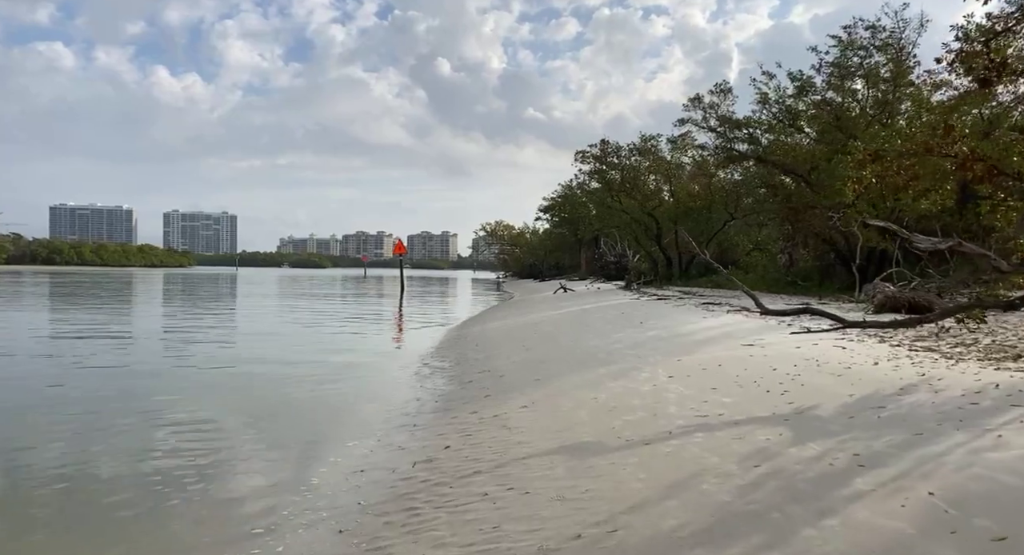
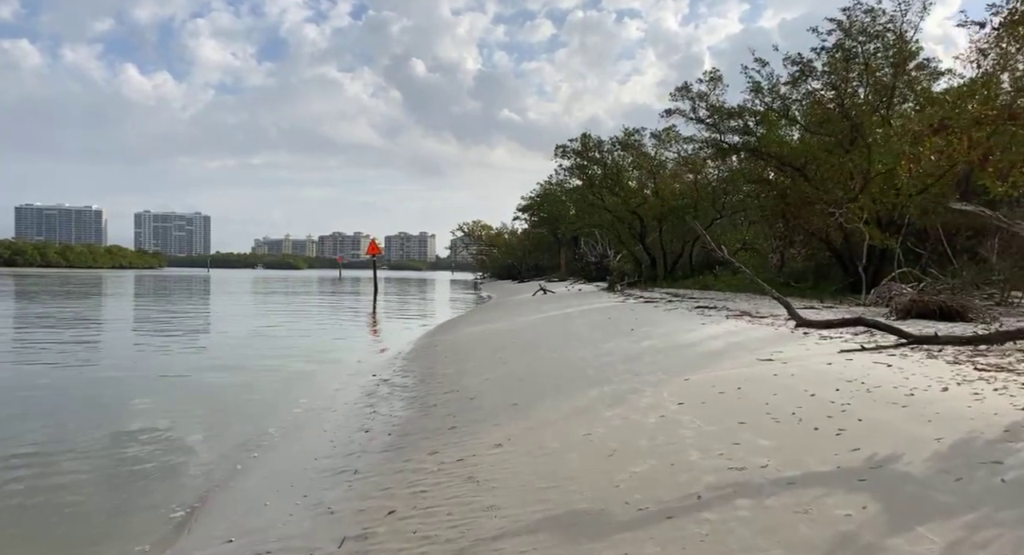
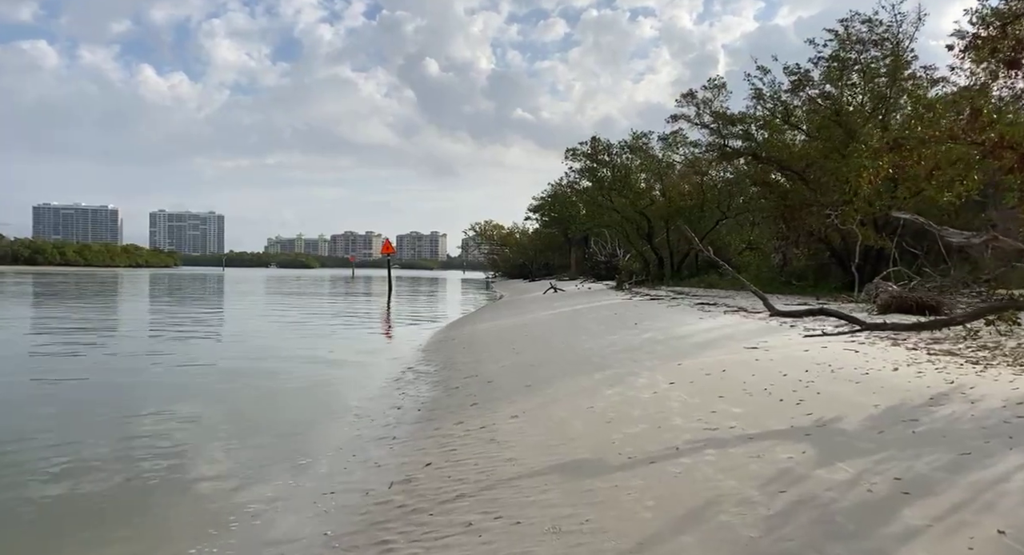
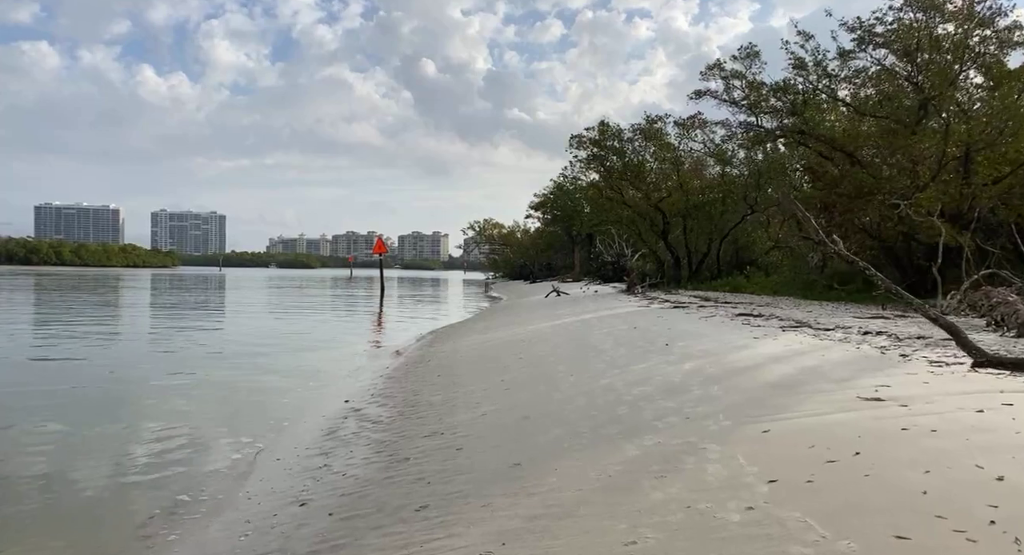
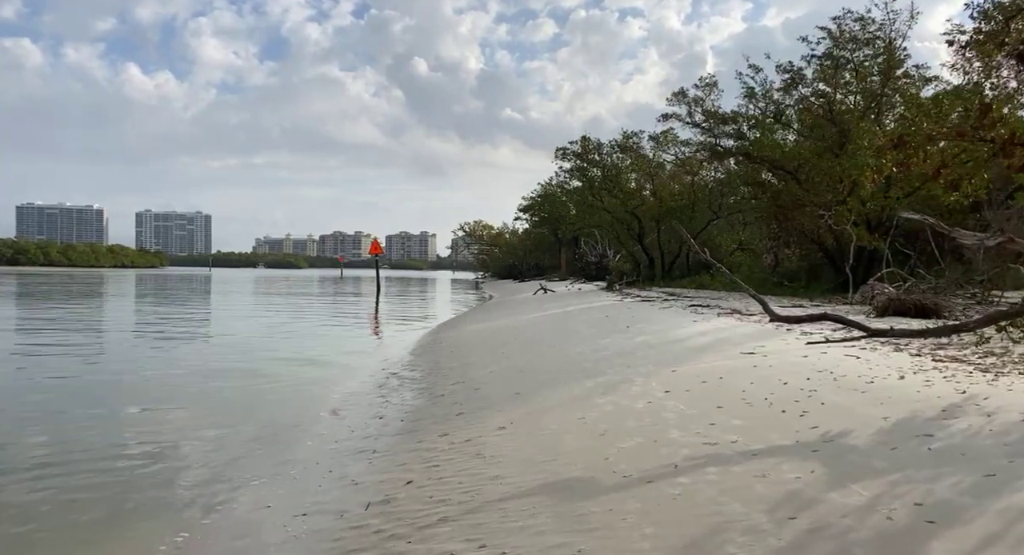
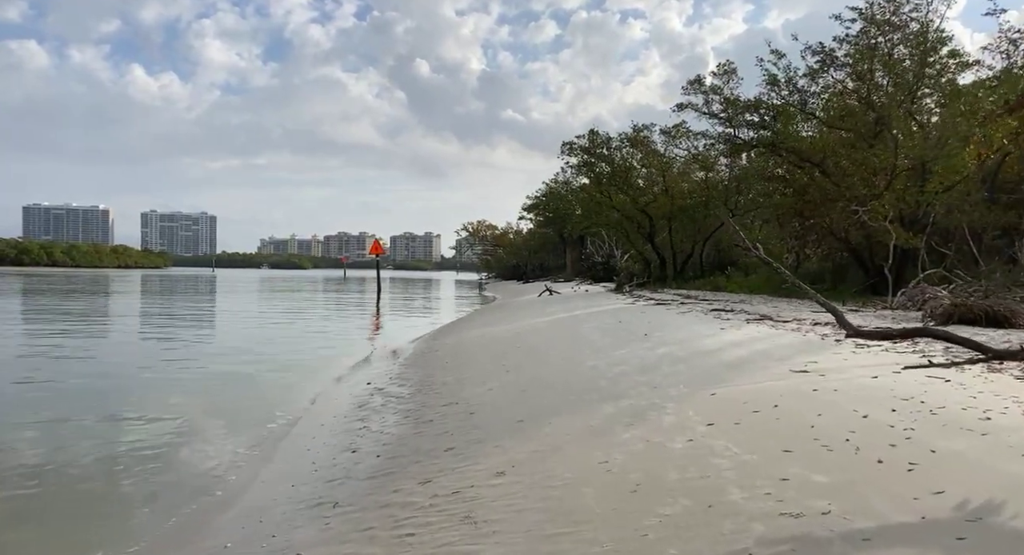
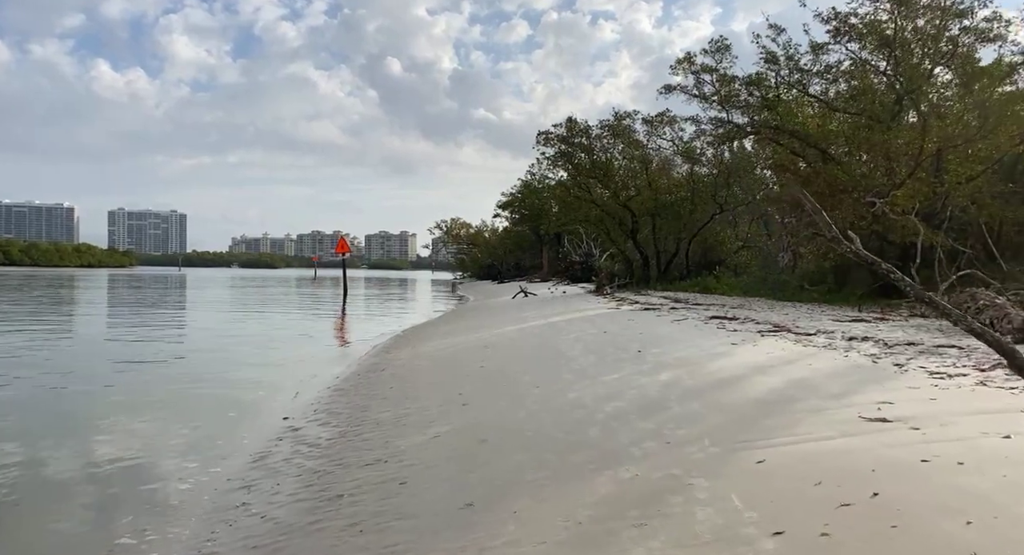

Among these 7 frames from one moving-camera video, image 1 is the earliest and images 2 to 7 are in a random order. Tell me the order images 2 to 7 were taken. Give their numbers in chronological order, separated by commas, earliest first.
3, 5, 2, 6, 4, 7
